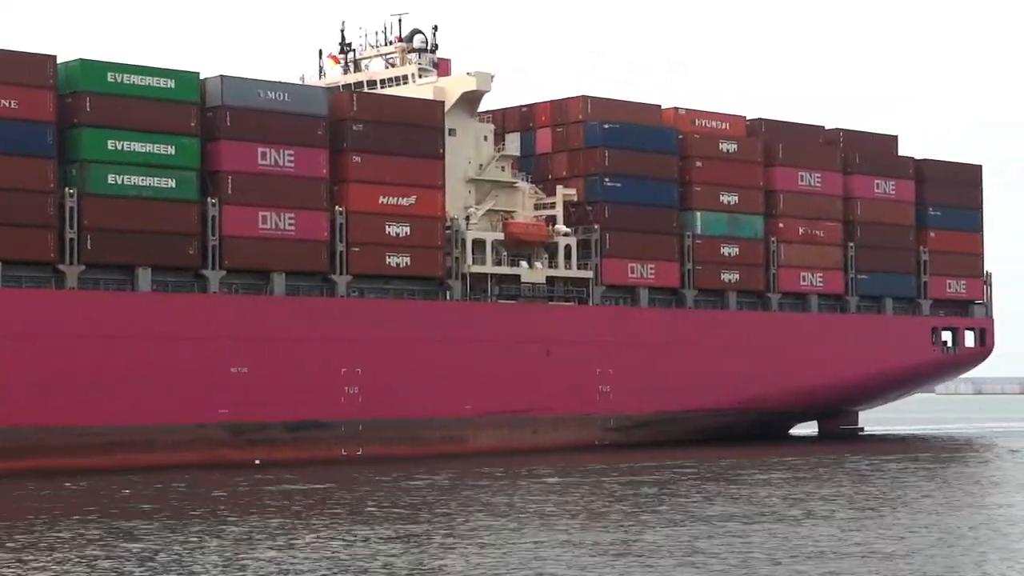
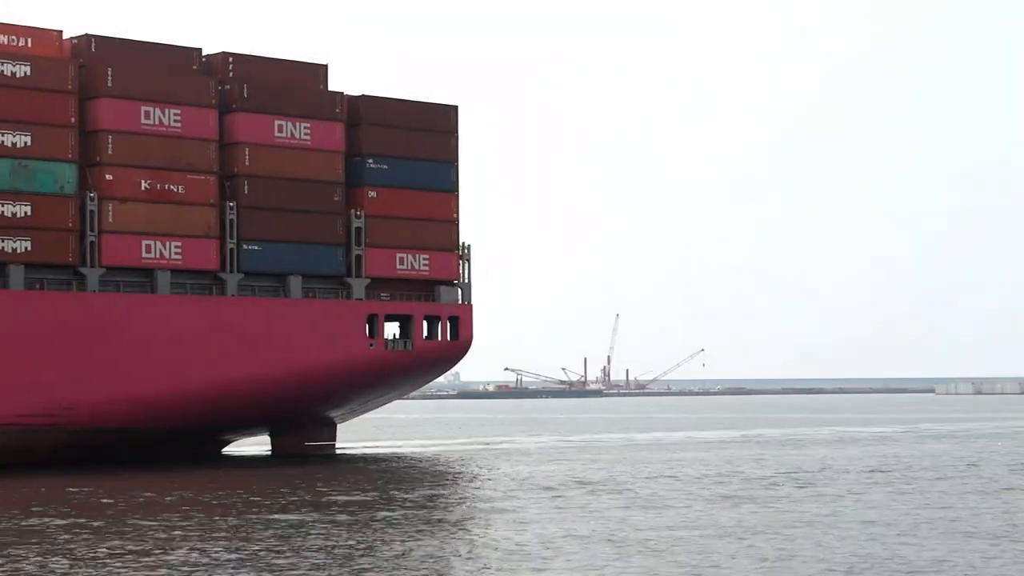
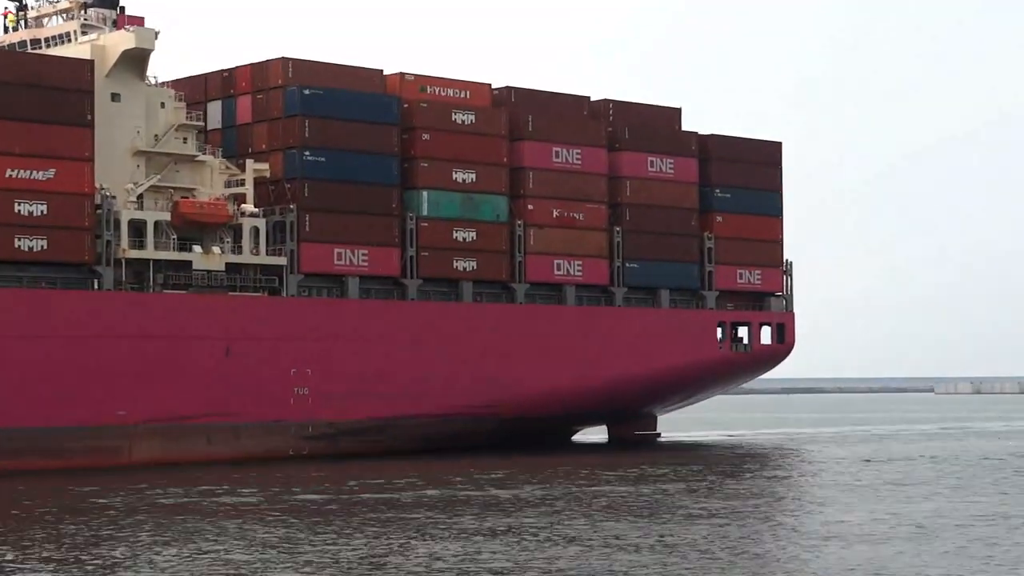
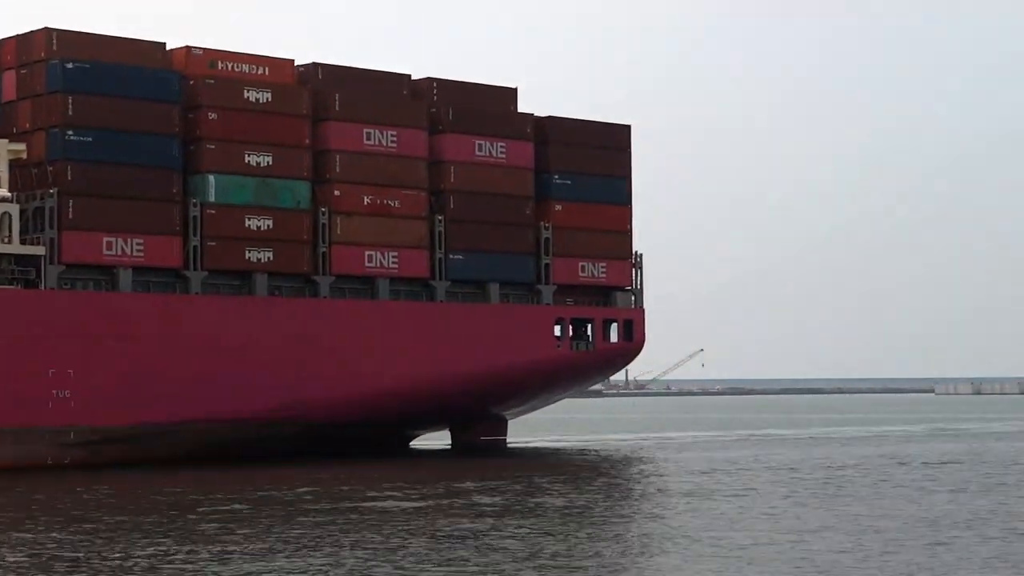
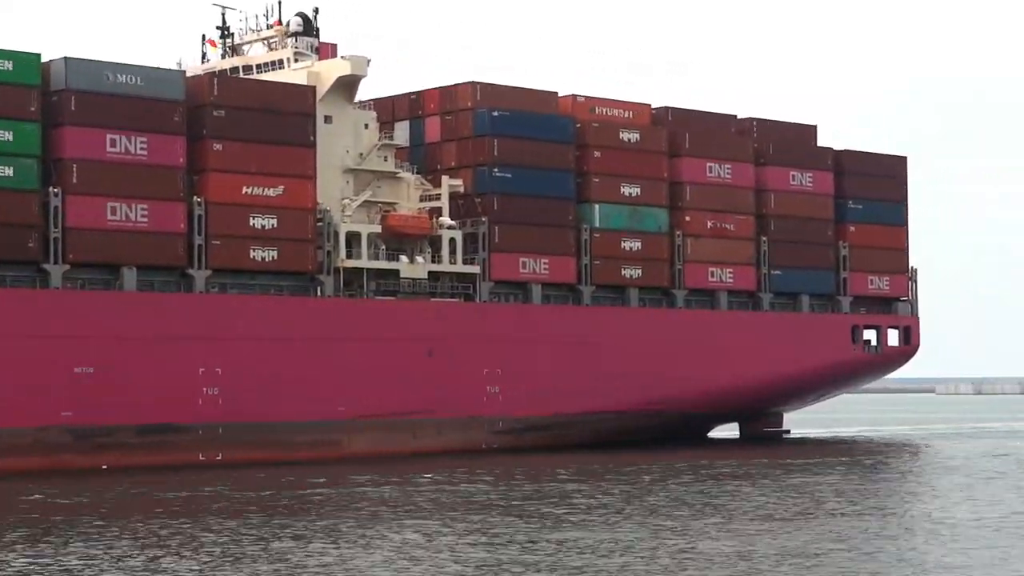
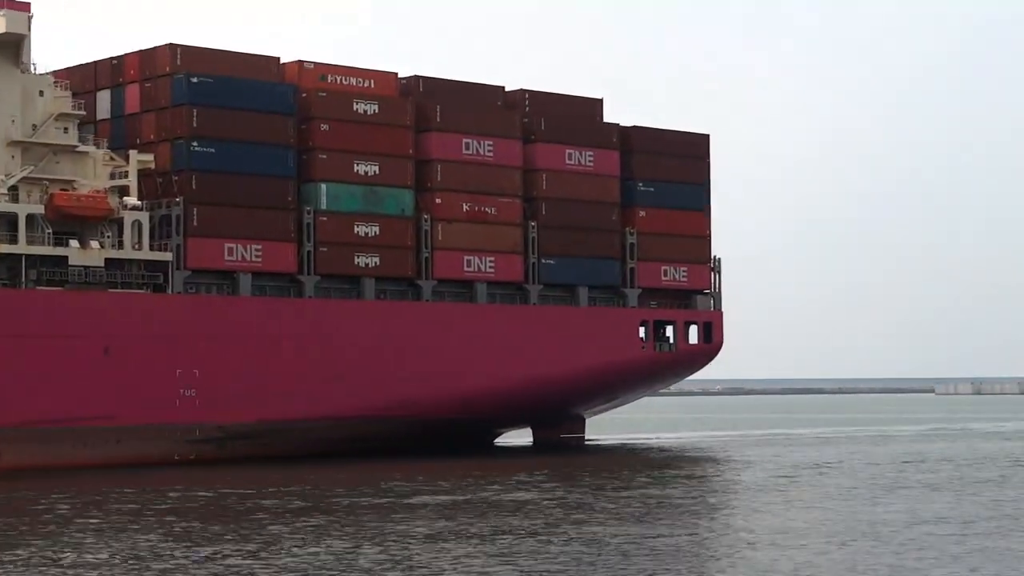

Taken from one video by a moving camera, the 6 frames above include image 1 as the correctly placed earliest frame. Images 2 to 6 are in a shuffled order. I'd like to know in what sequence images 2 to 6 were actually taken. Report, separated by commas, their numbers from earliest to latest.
5, 3, 6, 4, 2
